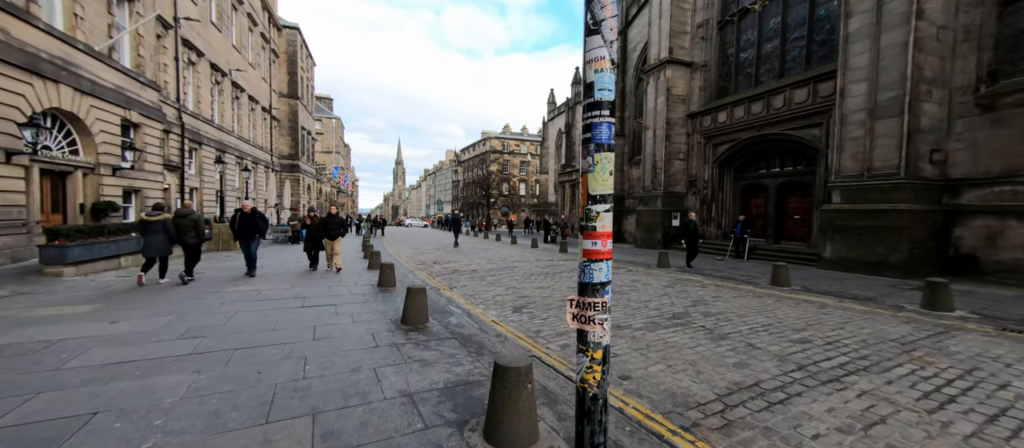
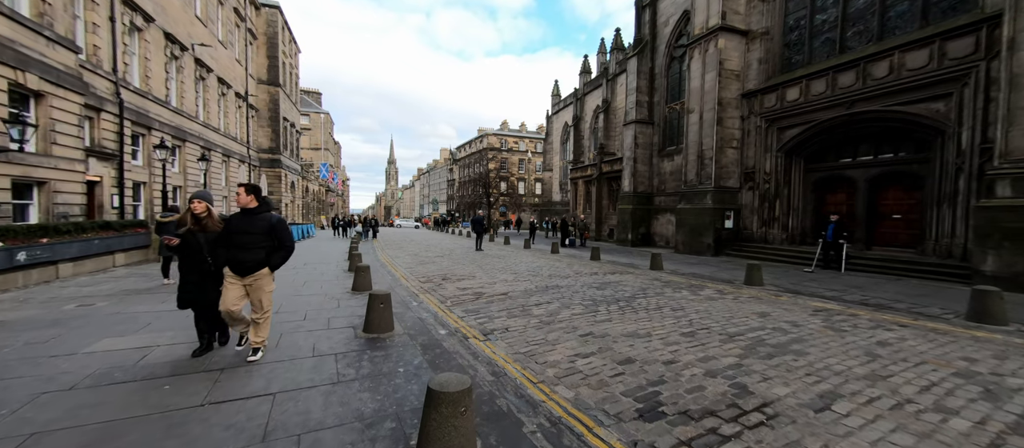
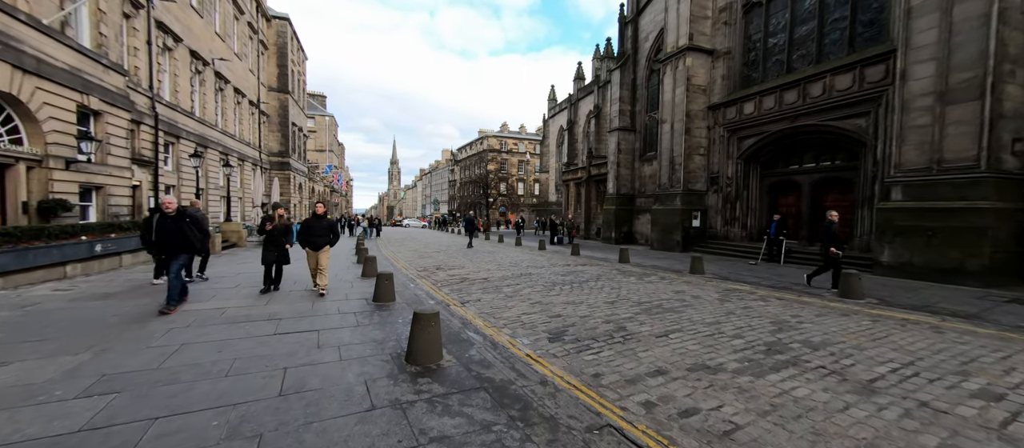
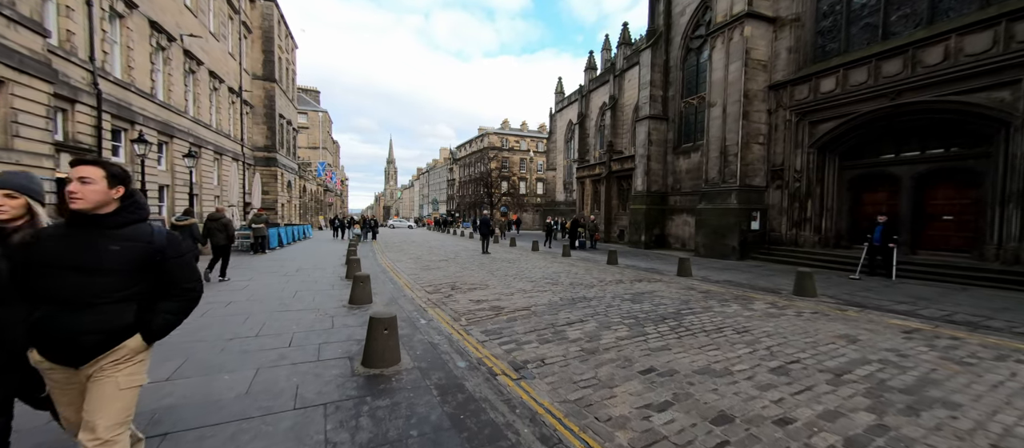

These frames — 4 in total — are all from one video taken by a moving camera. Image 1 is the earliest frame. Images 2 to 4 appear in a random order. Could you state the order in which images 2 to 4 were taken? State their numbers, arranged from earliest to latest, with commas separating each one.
3, 2, 4
